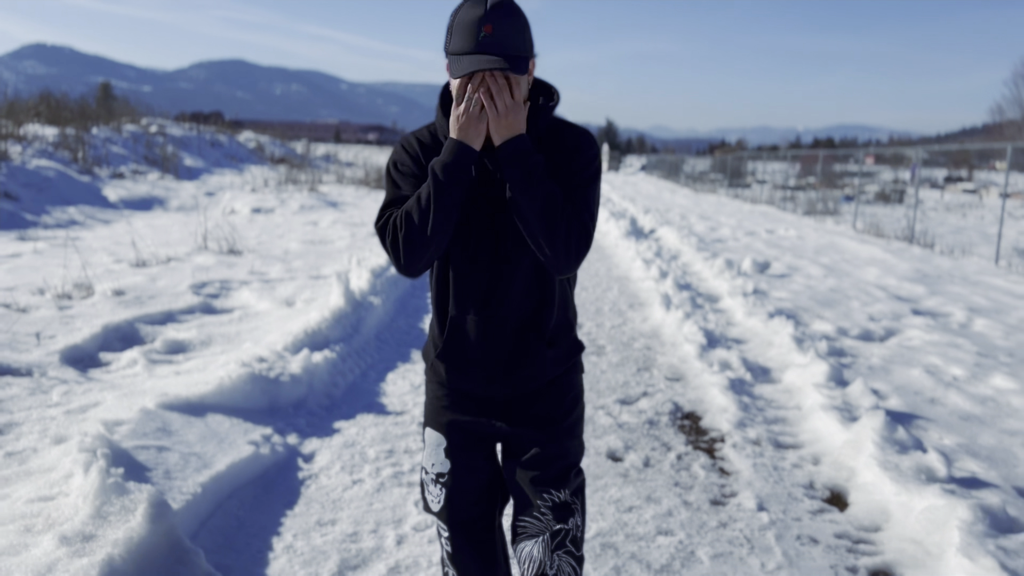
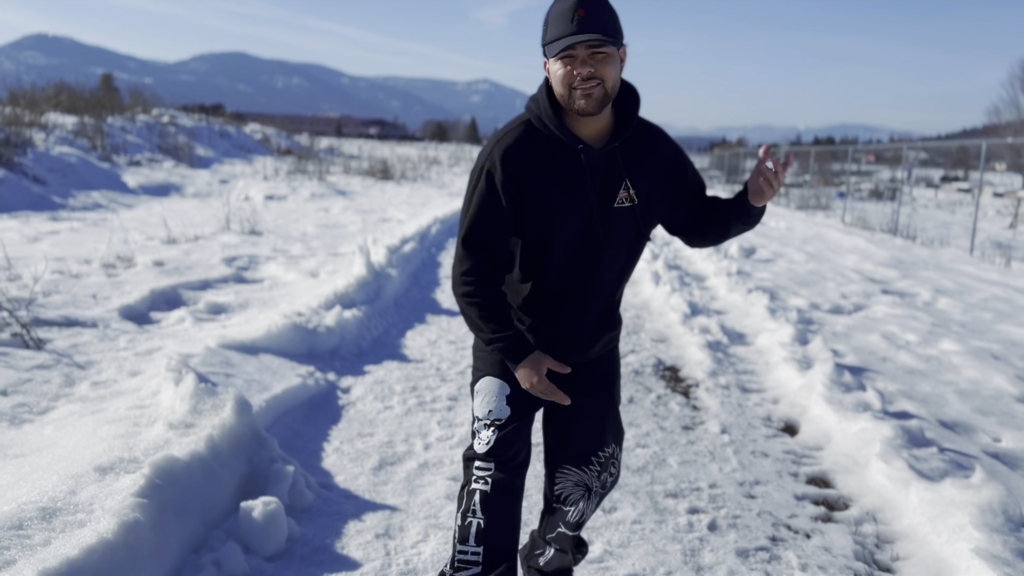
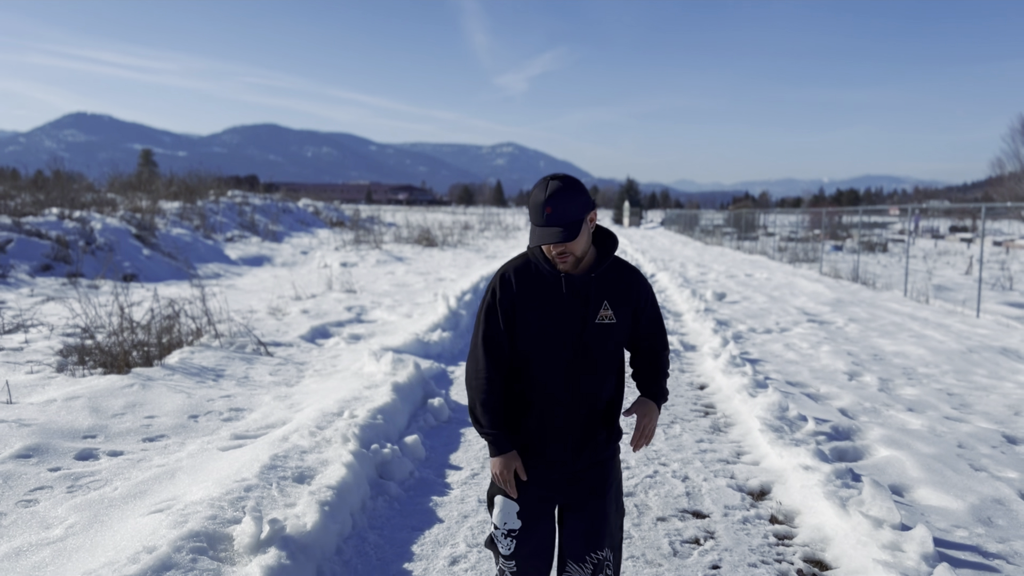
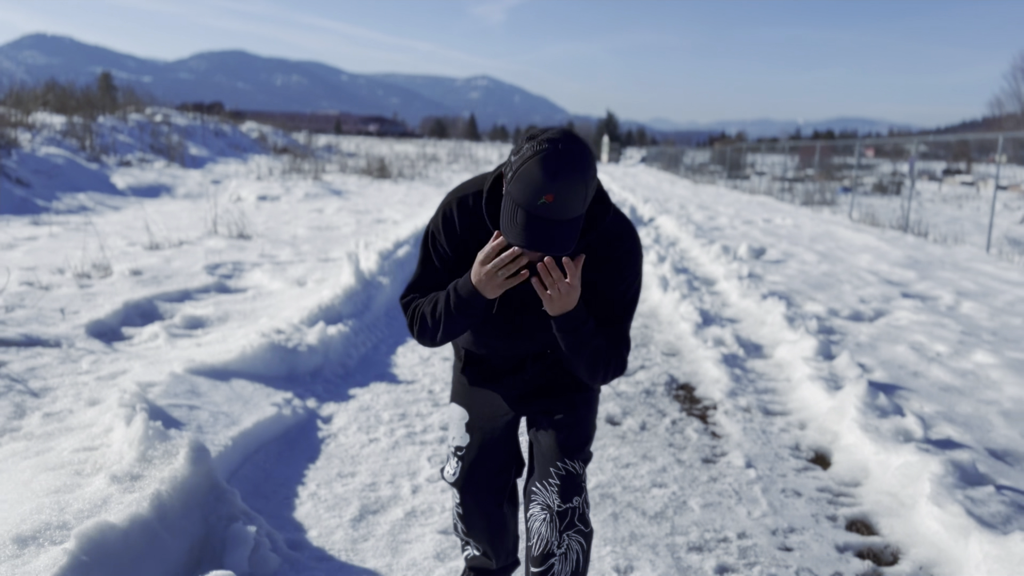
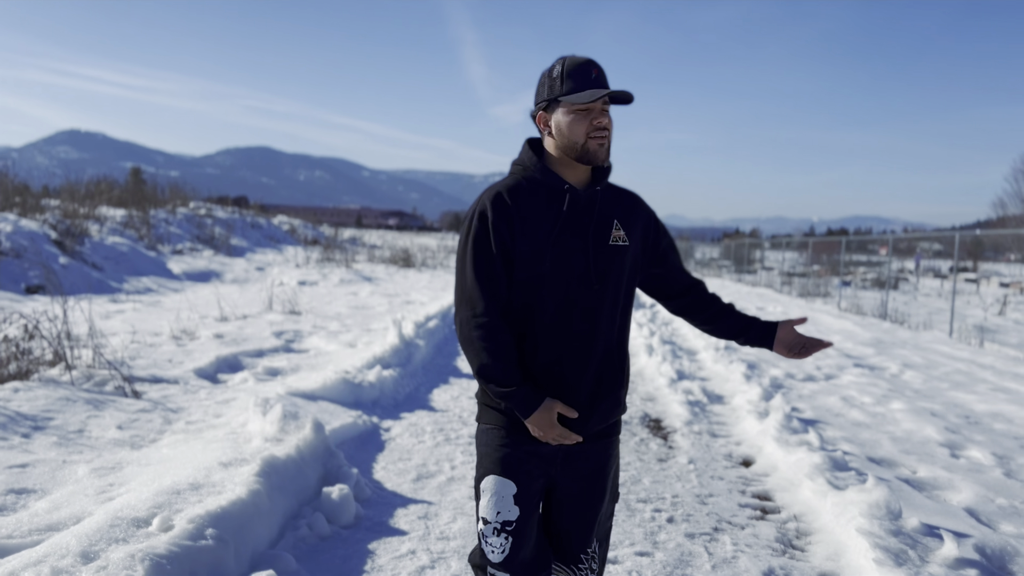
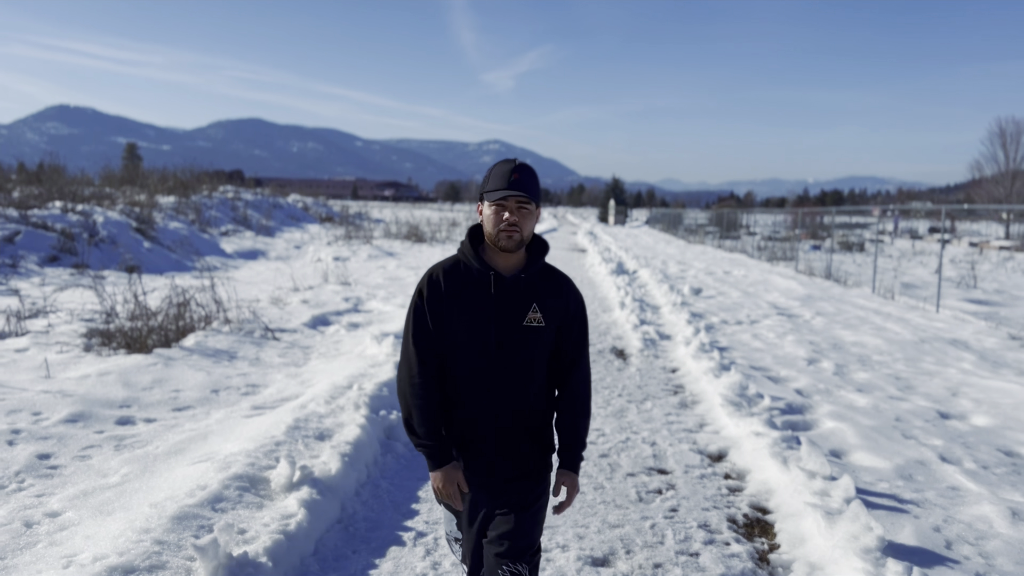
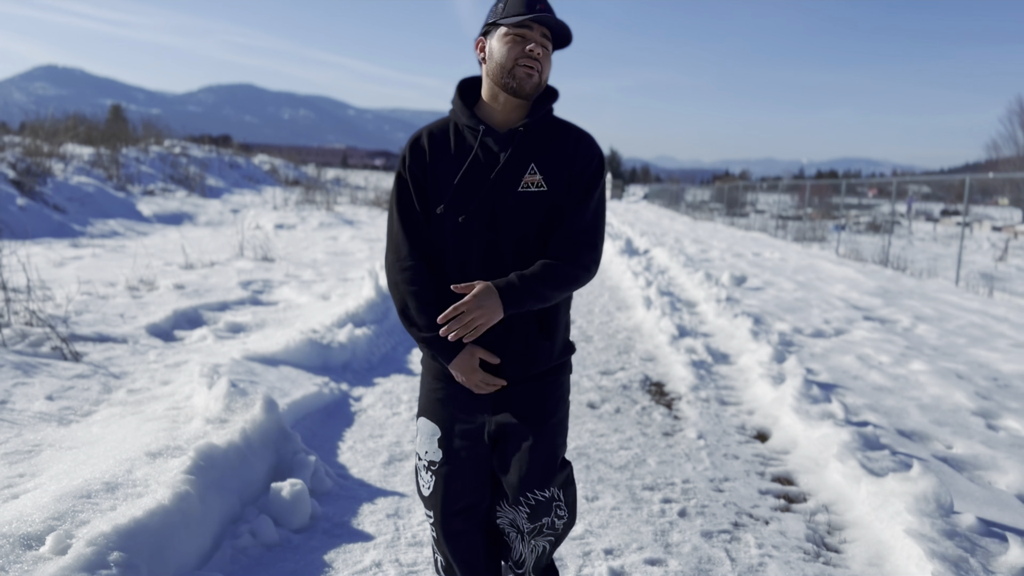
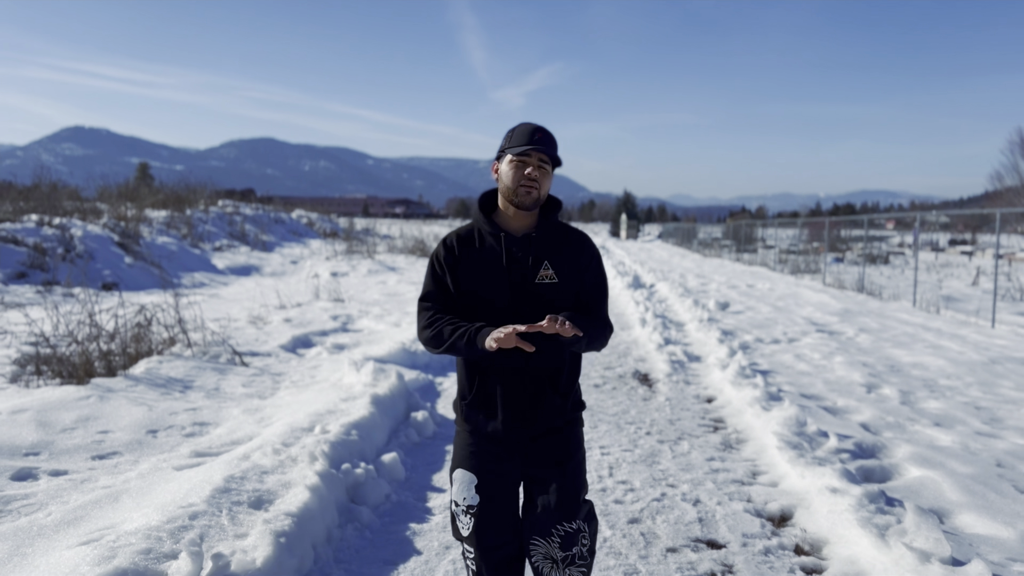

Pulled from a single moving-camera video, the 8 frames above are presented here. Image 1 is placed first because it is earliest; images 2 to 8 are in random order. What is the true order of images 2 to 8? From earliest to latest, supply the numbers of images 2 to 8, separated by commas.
4, 2, 7, 5, 8, 3, 6
